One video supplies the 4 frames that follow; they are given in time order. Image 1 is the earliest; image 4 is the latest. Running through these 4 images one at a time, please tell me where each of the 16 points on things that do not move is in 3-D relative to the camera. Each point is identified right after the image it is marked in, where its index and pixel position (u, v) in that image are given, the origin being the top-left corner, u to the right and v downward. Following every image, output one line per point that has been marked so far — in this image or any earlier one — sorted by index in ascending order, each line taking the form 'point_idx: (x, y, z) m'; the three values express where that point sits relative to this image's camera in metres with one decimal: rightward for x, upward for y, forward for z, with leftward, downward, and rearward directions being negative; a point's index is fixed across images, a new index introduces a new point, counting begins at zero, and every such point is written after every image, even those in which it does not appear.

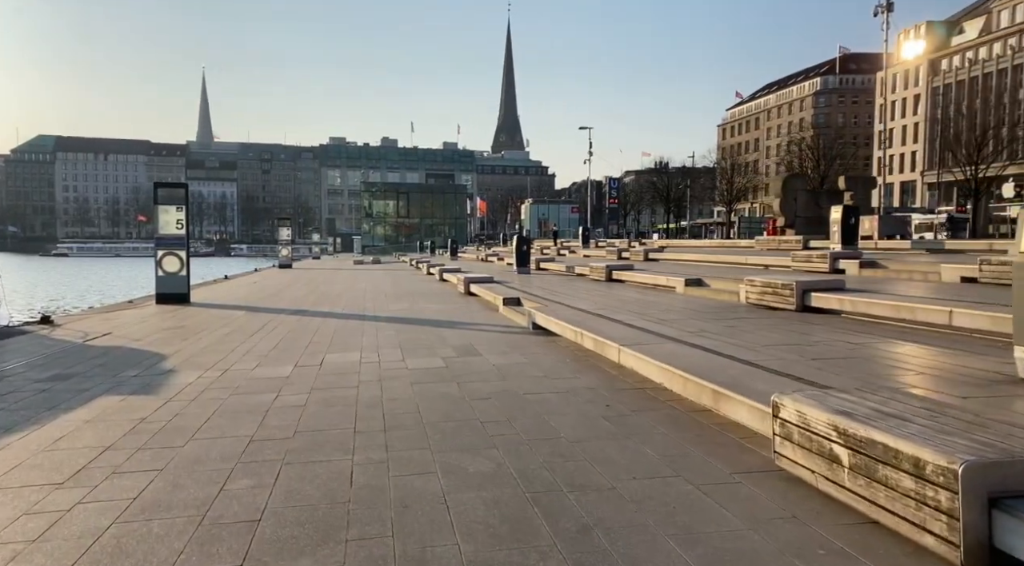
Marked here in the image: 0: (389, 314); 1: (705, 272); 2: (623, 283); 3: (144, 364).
0: (-2.3, -0.6, +13.7) m
1: (+4.4, +0.3, +16.3) m
2: (+2.6, 0.0, +16.9) m
3: (-4.2, -0.9, +8.2) m
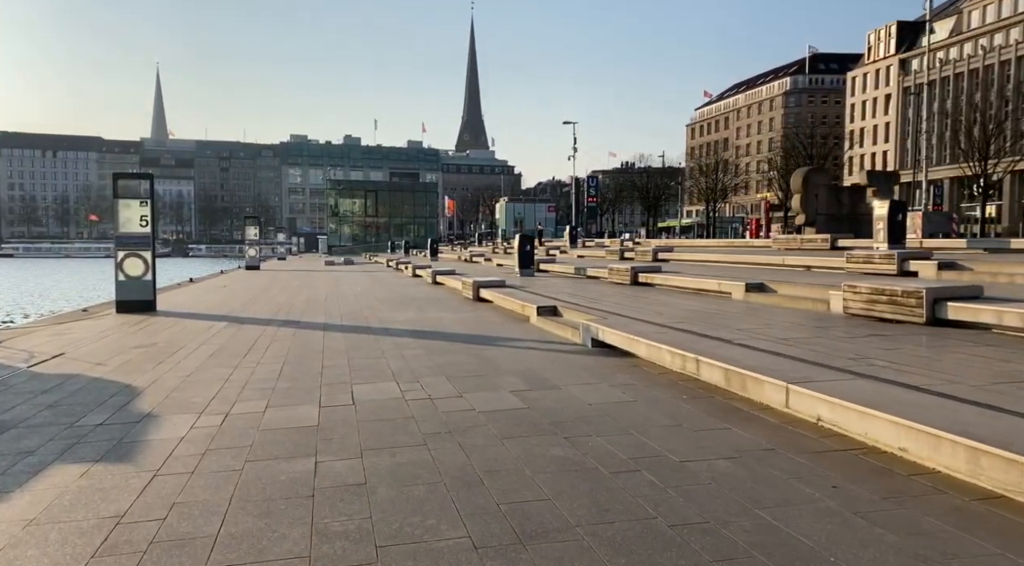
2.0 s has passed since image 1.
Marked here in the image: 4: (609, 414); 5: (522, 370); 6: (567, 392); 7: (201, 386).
0: (-1.8, -0.7, +11.7) m
1: (+4.8, +0.2, +14.6) m
2: (+2.9, 0.0, +15.1) m
3: (-3.4, -1.1, +6.1) m
4: (+0.7, -1.0, +5.2) m
5: (+0.1, -0.9, +7.3) m
6: (+0.5, -0.9, +6.1) m
7: (-3.0, -1.0, +7.0) m
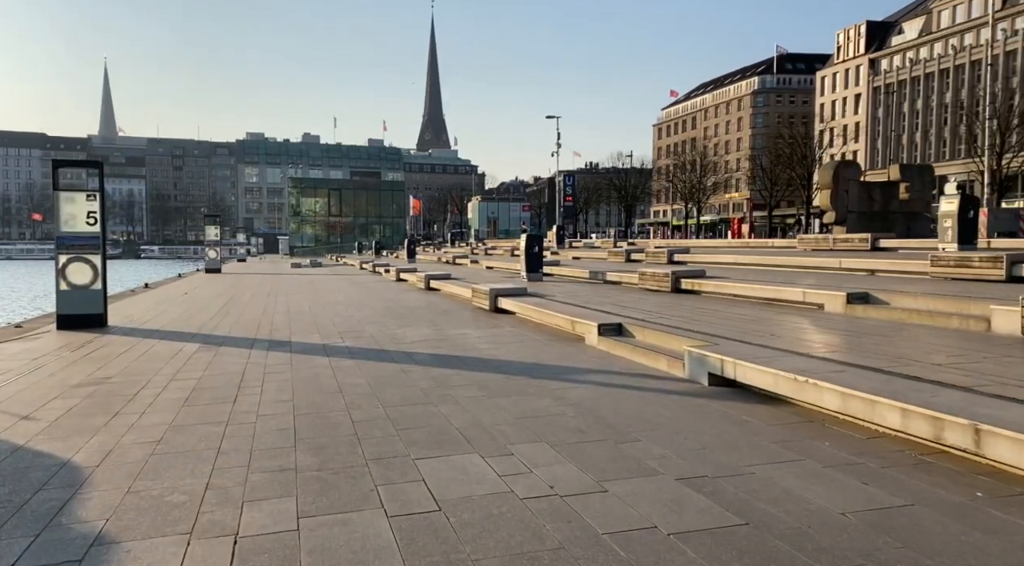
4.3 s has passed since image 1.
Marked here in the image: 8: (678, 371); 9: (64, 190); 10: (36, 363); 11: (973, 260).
0: (-1.2, -0.9, +9.4) m
1: (+5.2, +0.1, +12.6) m
2: (+3.4, -0.2, +13.1) m
3: (-2.5, -1.2, +3.7) m
4: (+1.7, -1.1, +3.1) m
5: (+1.0, -1.0, +5.1) m
6: (+1.4, -1.1, +3.9) m
7: (-2.1, -1.2, +4.6) m
8: (+1.6, -0.8, +6.9) m
9: (-7.2, +1.5, +11.6) m
10: (-6.0, -1.0, +9.0) m
11: (+7.1, +0.4, +11.0) m
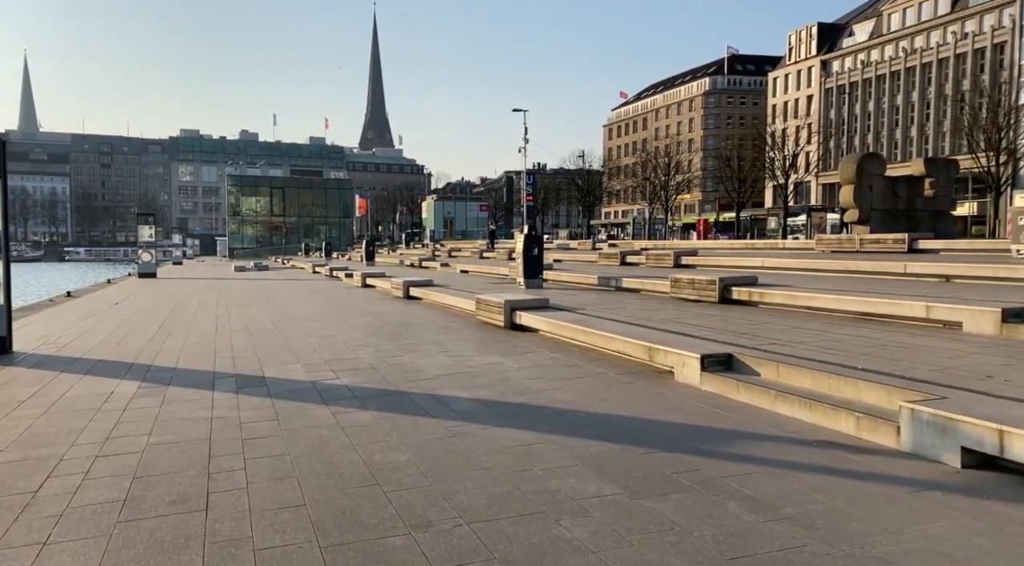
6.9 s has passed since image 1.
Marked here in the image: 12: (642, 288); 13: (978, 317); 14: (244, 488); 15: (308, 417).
0: (-0.6, -1.0, +6.8) m
1: (+5.6, -0.1, +10.6) m
2: (+3.7, -0.3, +10.9) m
3: (-1.4, -1.4, +1.1) m
4: (+2.8, -1.3, +0.8) m
5: (+1.9, -1.2, +2.8) m
6: (+2.5, -1.2, +1.6) m
7: (-1.1, -1.3, +2.0) m
8: (+2.4, -1.0, +4.7) m
9: (-6.7, +1.3, +8.6) m
10: (-5.3, -1.2, +6.1) m
11: (+7.5, +0.2, +9.2) m
12: (+2.5, -0.1, +13.8) m
13: (+4.9, -0.3, +7.4) m
14: (-1.6, -1.2, +4.2) m
15: (-1.7, -1.1, +5.9) m
